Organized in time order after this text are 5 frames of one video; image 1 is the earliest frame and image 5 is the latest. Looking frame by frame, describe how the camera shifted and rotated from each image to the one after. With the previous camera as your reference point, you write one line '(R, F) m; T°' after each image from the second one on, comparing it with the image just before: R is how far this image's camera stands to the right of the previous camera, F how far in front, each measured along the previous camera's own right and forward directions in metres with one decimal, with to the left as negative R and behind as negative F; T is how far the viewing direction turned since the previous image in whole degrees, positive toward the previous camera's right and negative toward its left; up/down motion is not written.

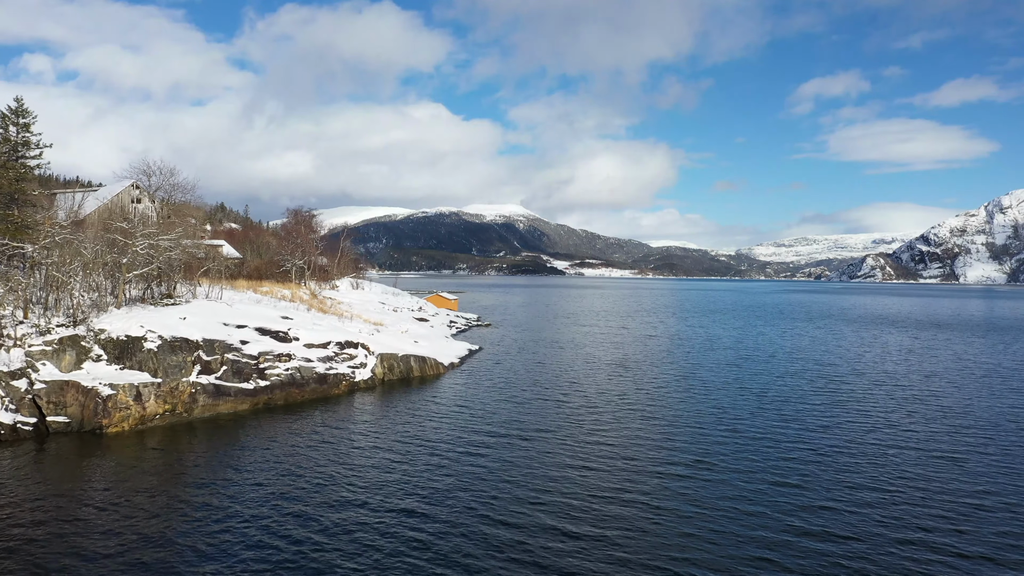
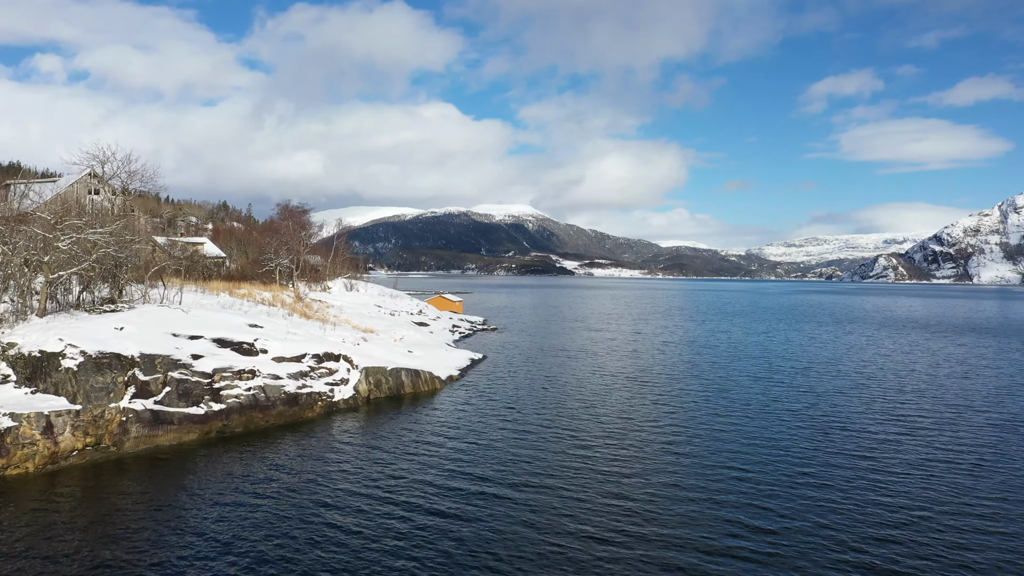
(+0.1, +5.4) m; -1°
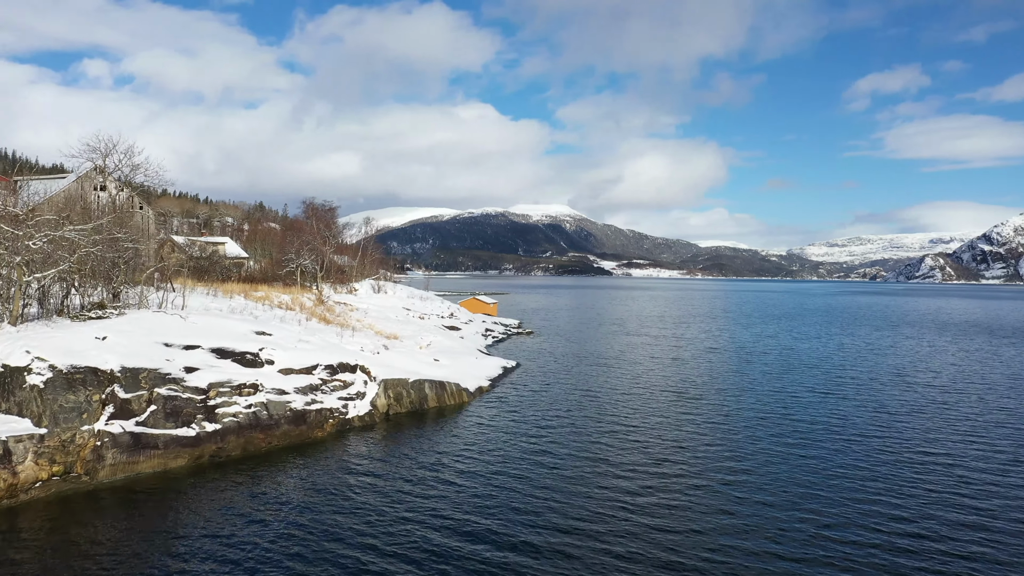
(+0.1, +3.4) m; -3°
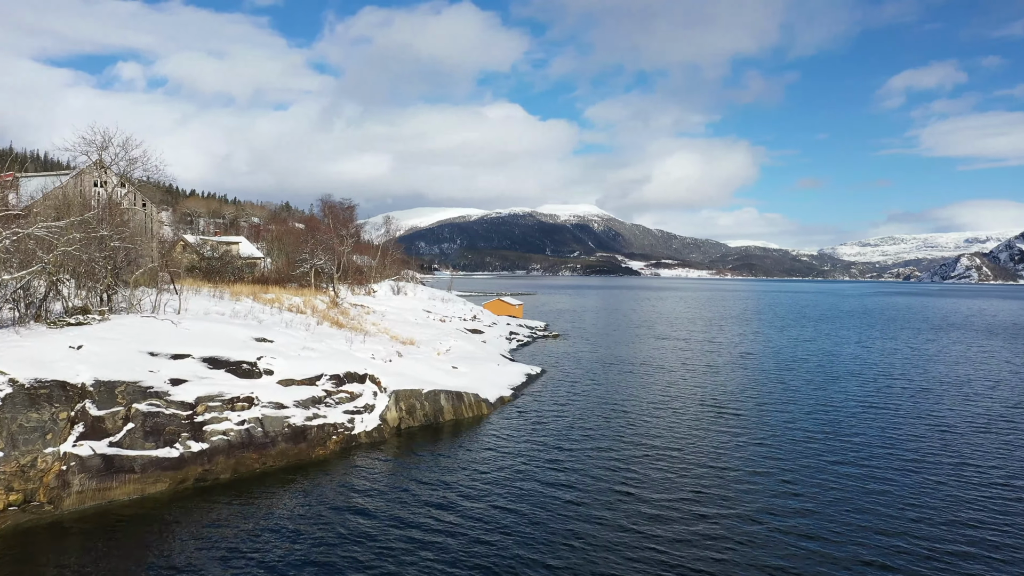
(+0.1, +2.6) m; -2°
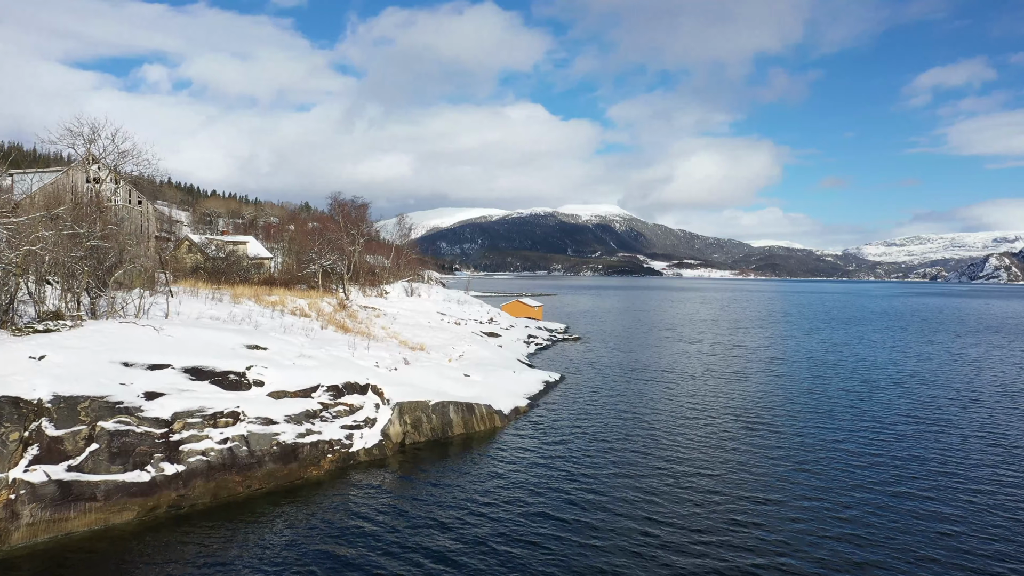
(+0.2, +2.4) m; -1°
